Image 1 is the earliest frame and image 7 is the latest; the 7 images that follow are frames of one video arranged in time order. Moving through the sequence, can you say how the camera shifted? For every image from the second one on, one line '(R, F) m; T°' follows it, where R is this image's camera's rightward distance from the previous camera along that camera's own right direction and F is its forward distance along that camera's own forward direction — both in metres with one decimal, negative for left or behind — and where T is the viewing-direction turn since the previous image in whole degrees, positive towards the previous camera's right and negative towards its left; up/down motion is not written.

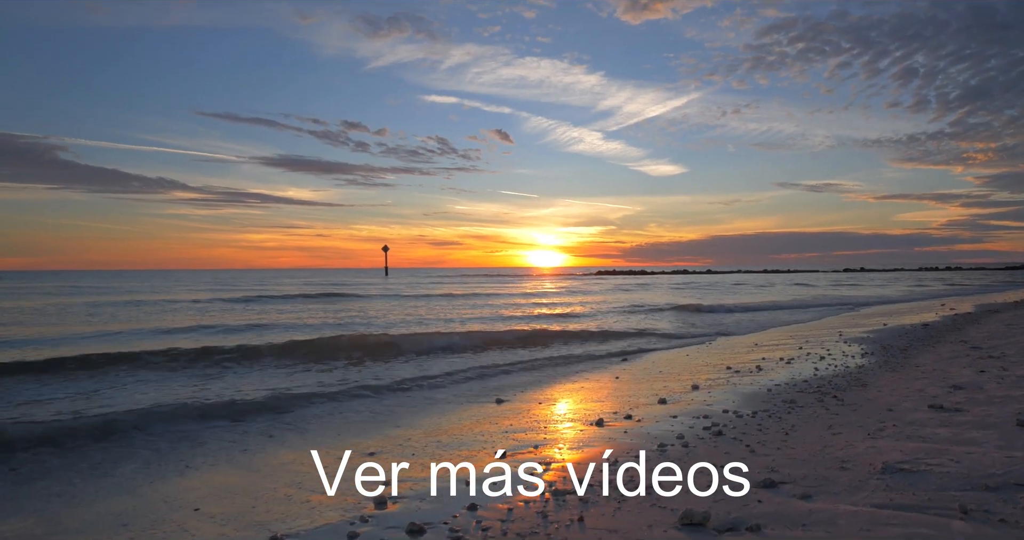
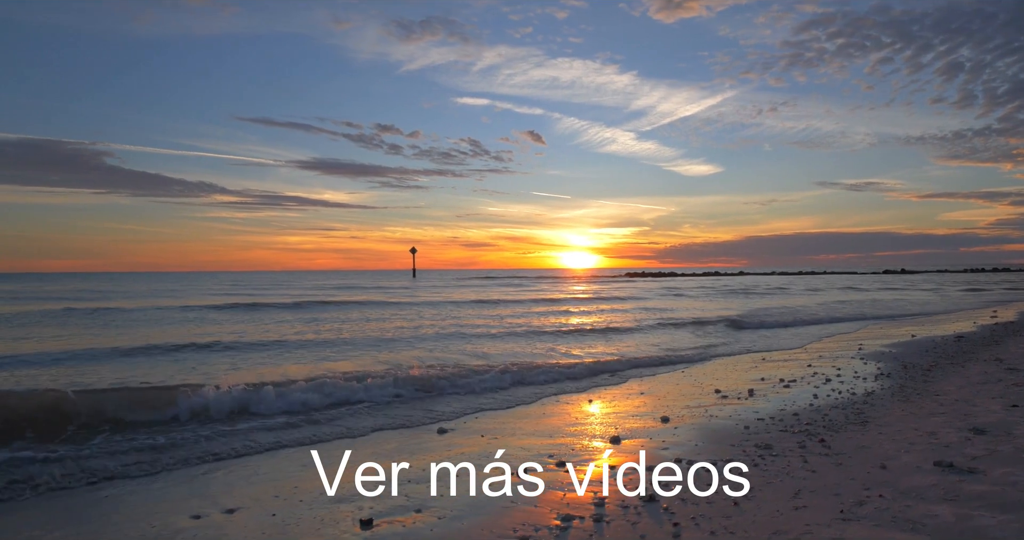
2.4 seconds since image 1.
(+1.5, +1.5) m; -3°
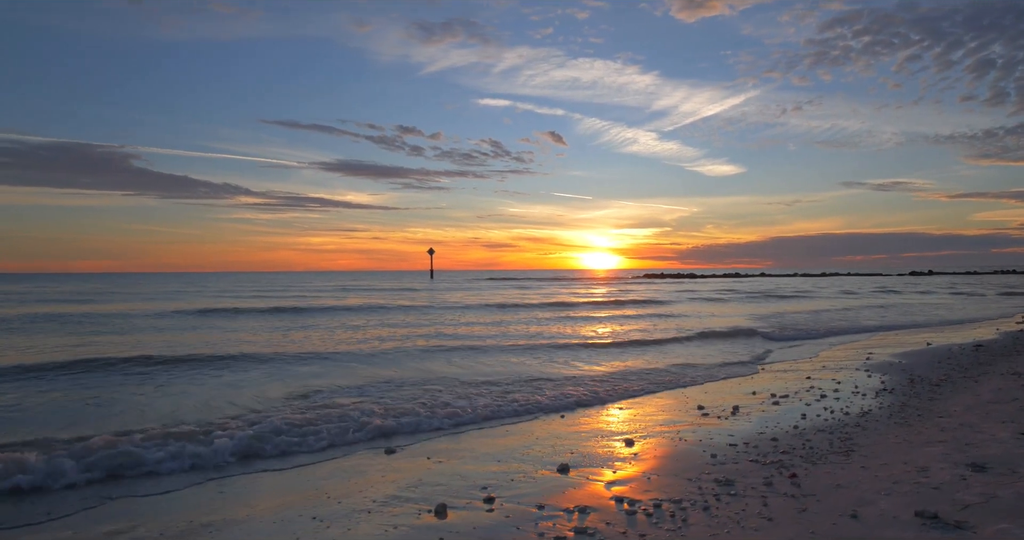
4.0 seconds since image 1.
(+1.1, +0.9) m; -2°
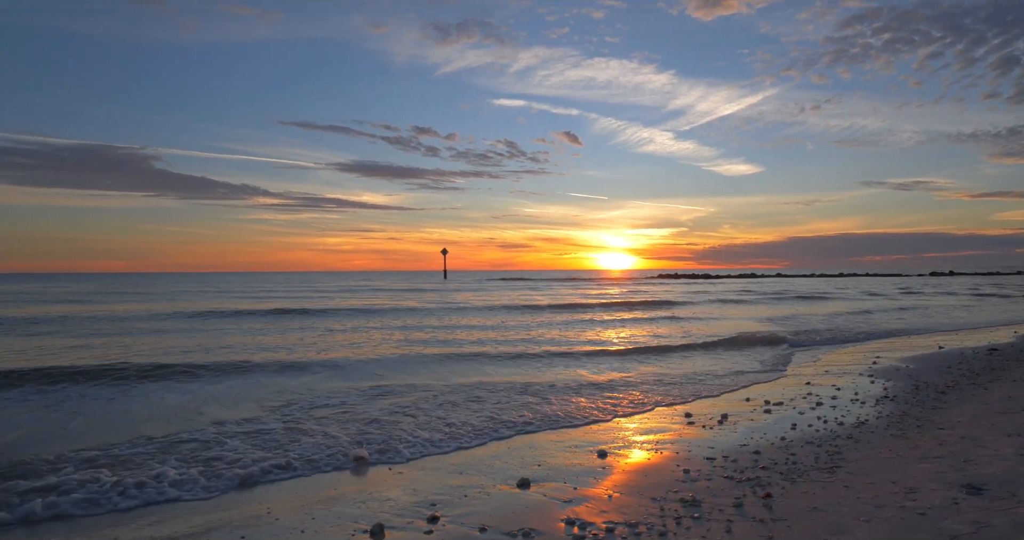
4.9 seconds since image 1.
(+0.7, +0.5) m; -1°
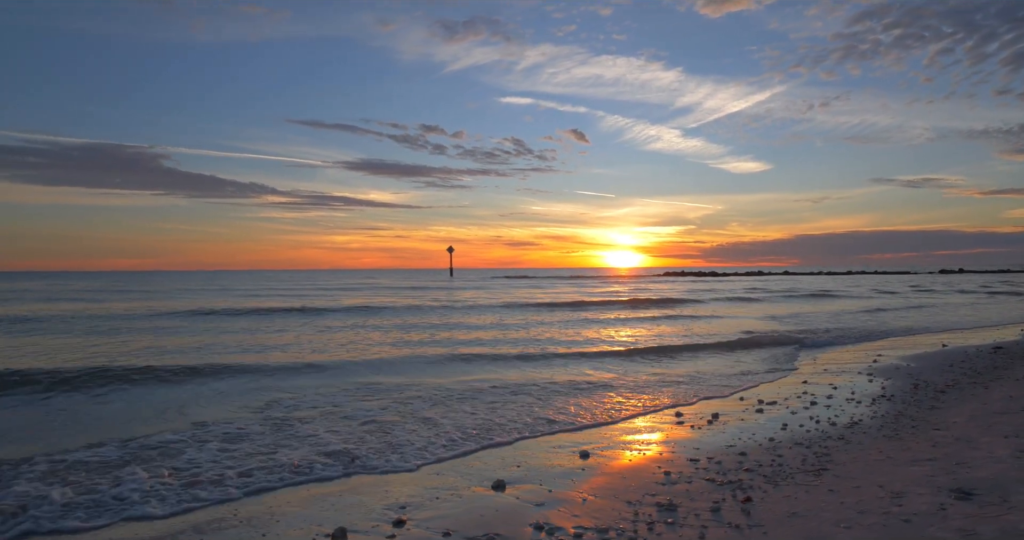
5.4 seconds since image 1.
(+0.4, +0.2) m; -1°
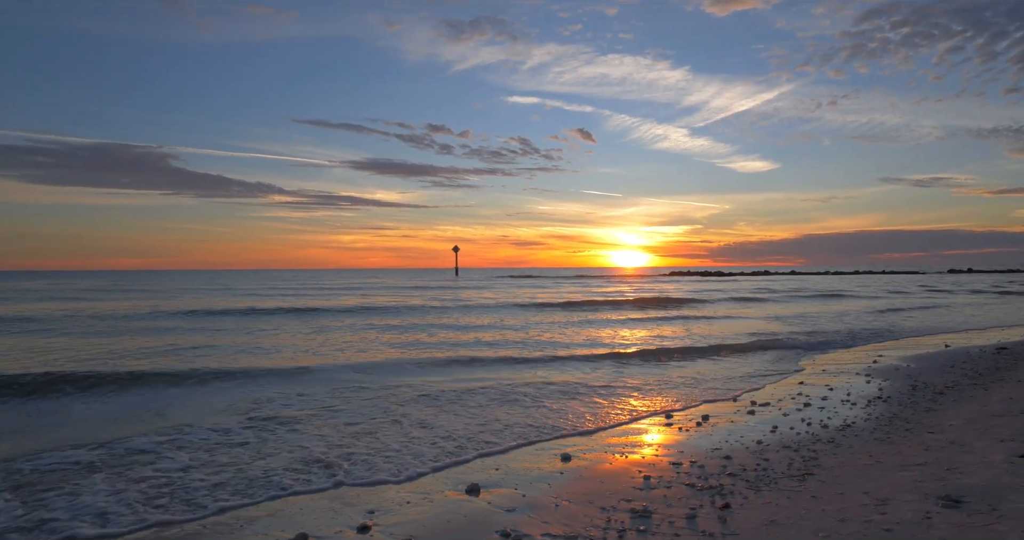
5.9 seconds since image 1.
(+0.3, +0.2) m; -1°
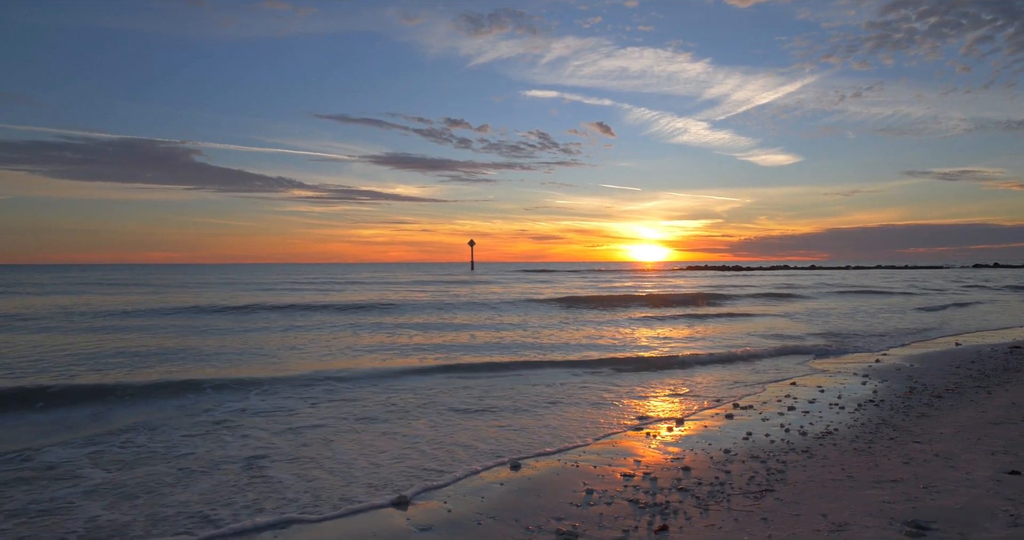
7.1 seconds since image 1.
(+0.9, +0.6) m; -2°
